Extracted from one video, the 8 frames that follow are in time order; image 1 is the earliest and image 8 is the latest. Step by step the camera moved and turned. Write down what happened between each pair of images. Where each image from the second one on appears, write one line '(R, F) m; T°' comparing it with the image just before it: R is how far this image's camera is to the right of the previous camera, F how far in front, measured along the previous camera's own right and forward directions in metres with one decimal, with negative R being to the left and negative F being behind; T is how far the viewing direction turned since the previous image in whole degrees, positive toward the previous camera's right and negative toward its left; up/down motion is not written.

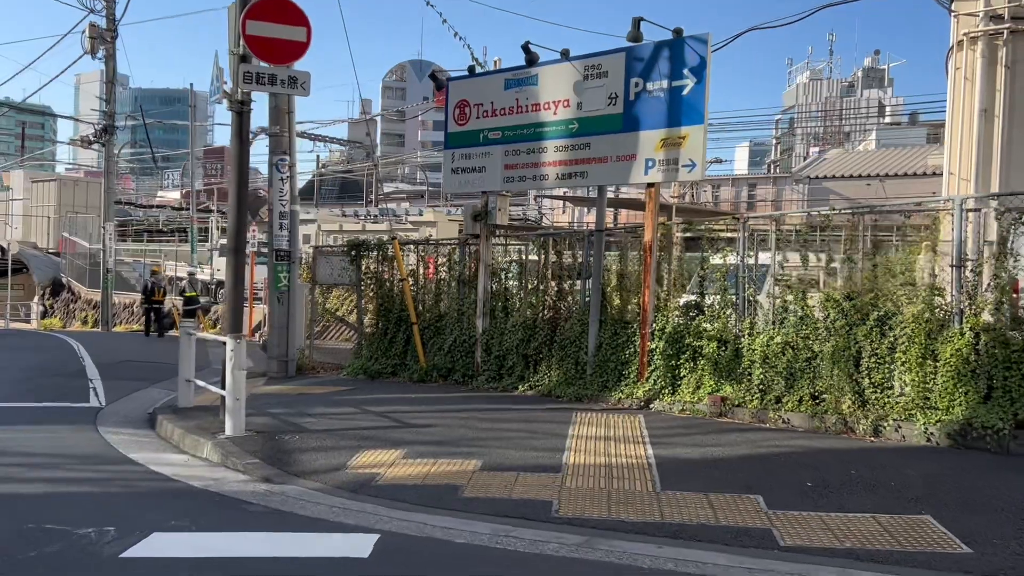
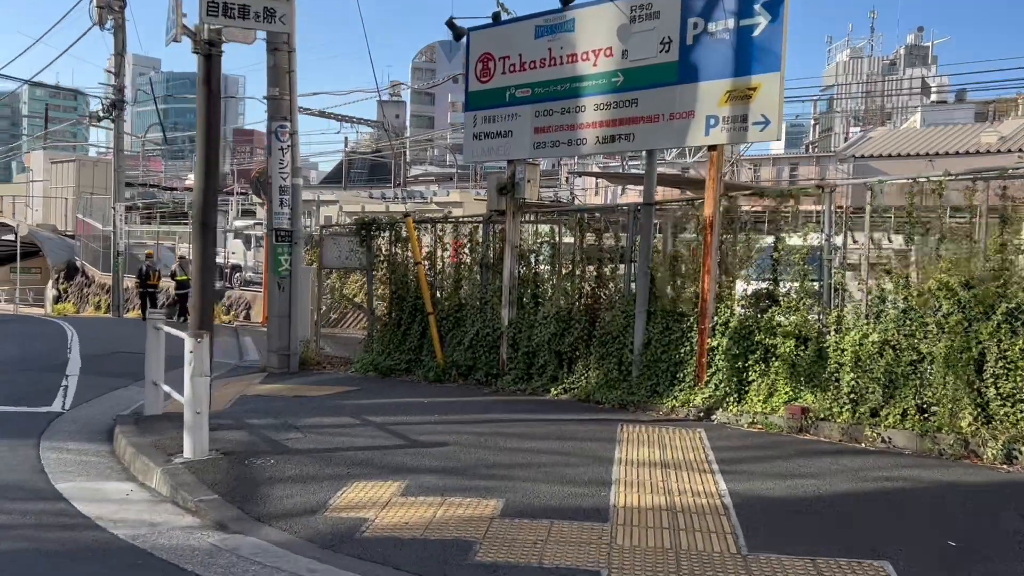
(0.0, +1.8) m; -2°
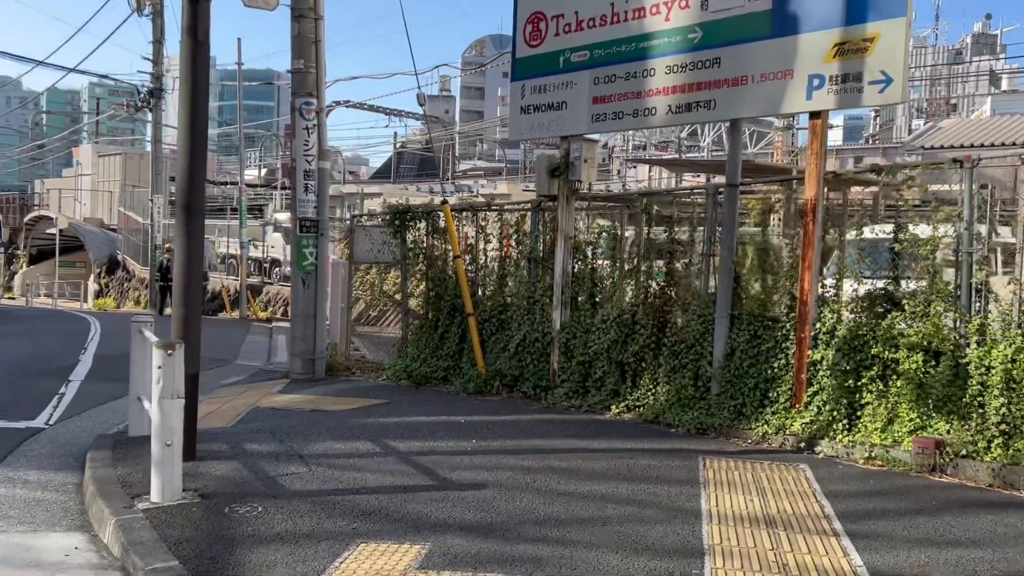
(0.0, +1.5) m; -3°
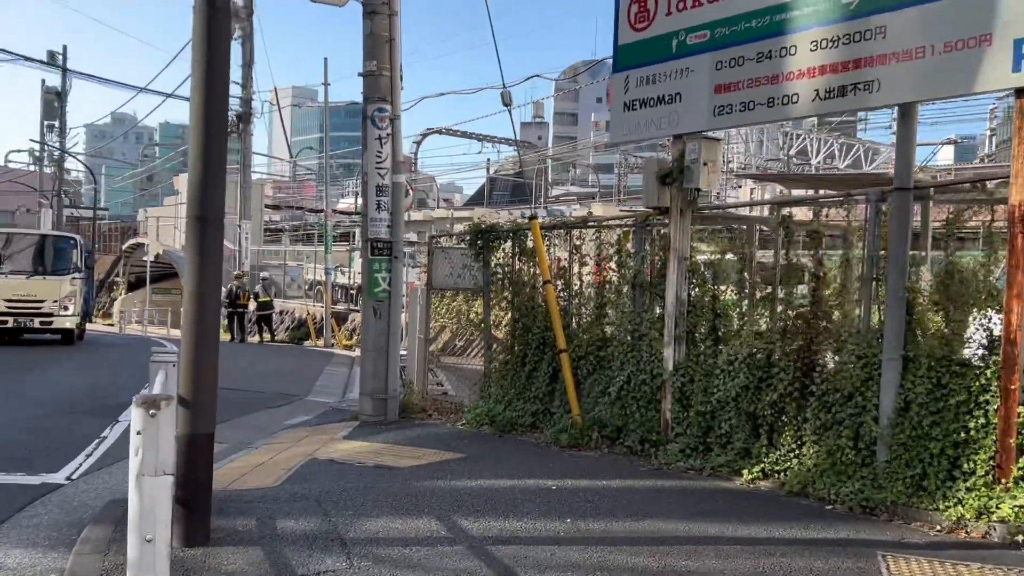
(-0.1, +1.5) m; -6°
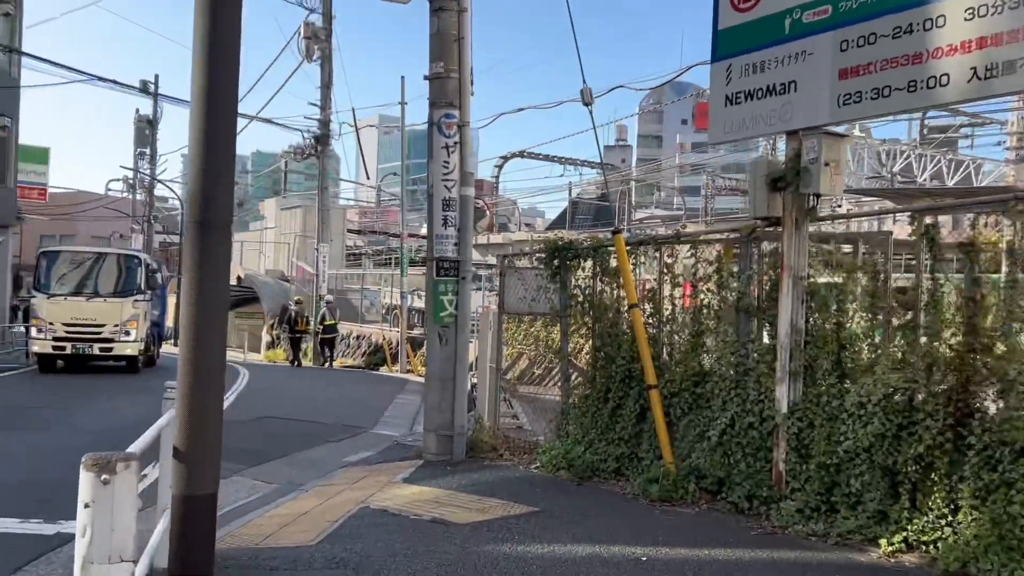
(0.0, +1.1) m; -5°
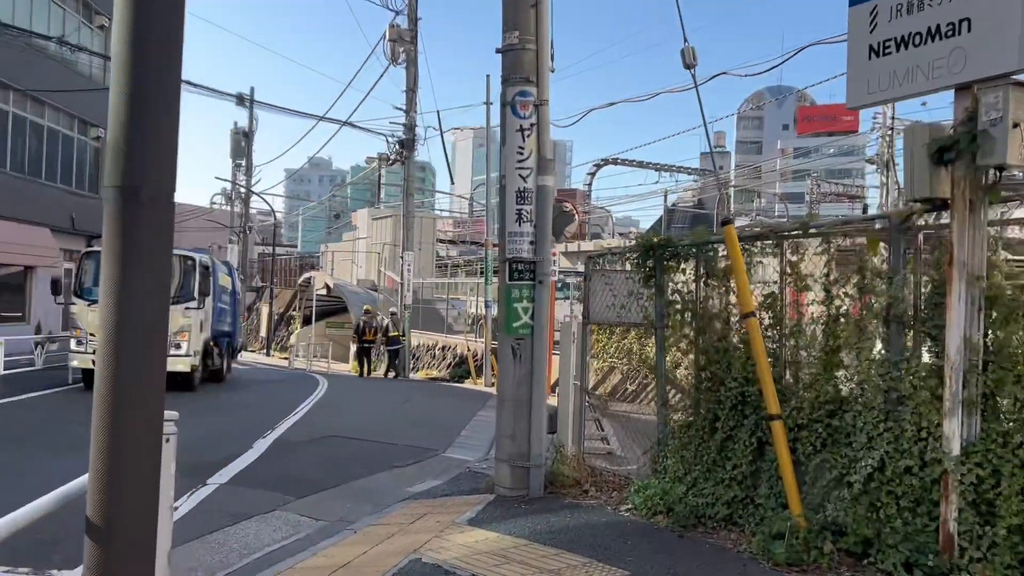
(+0.1, +1.3) m; -6°
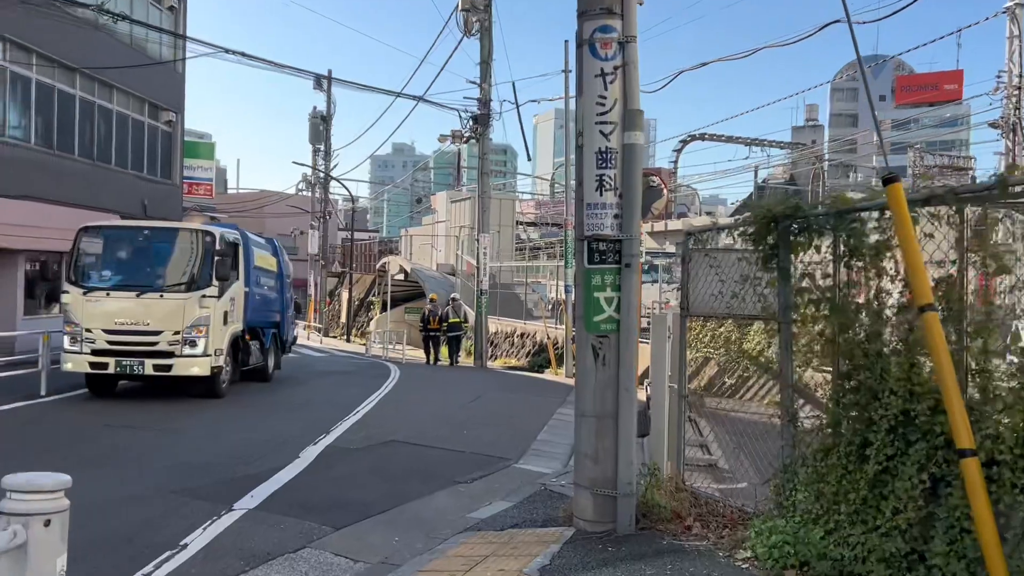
(0.0, +1.4) m; -5°
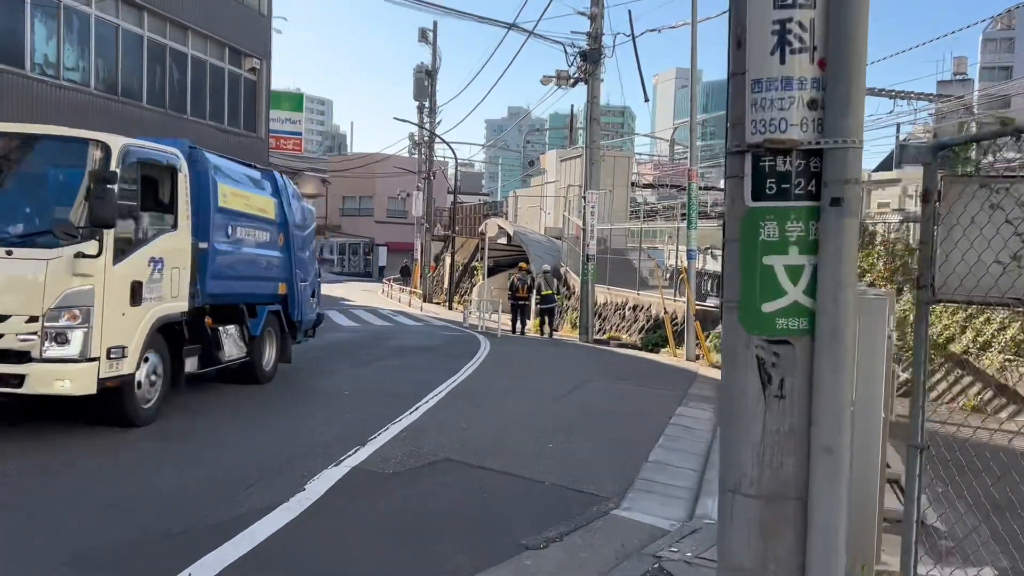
(+0.1, +2.8) m; -7°
